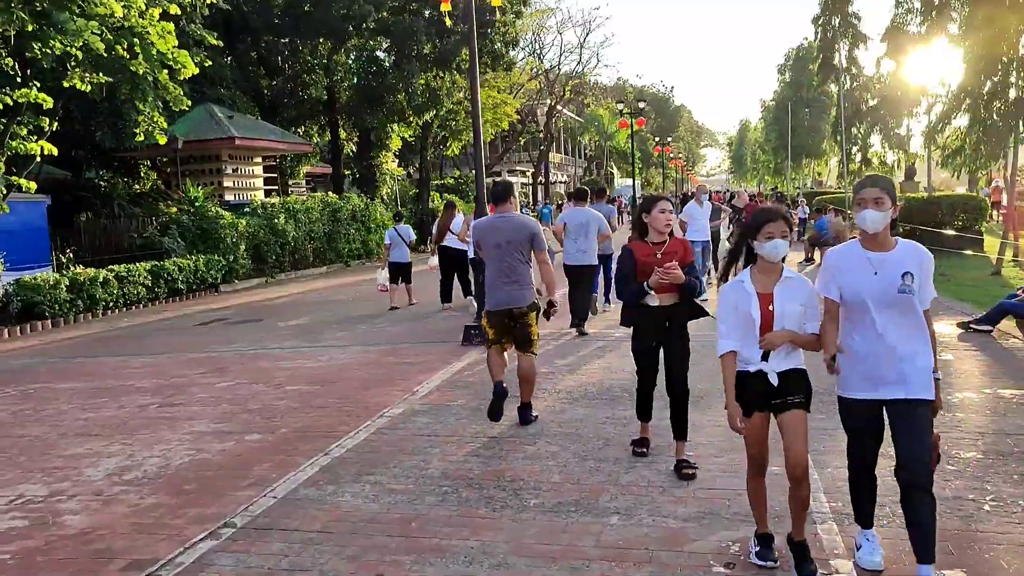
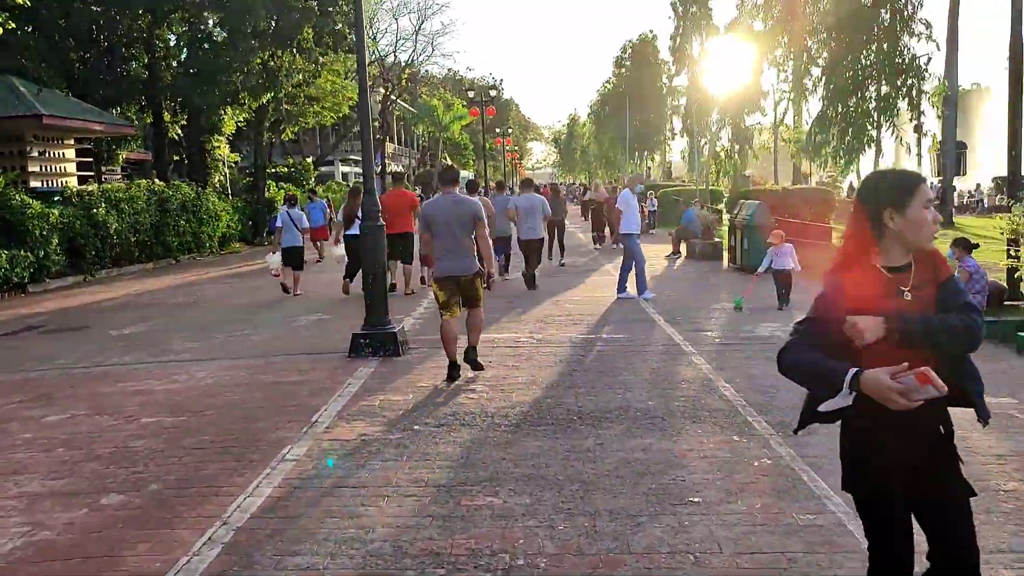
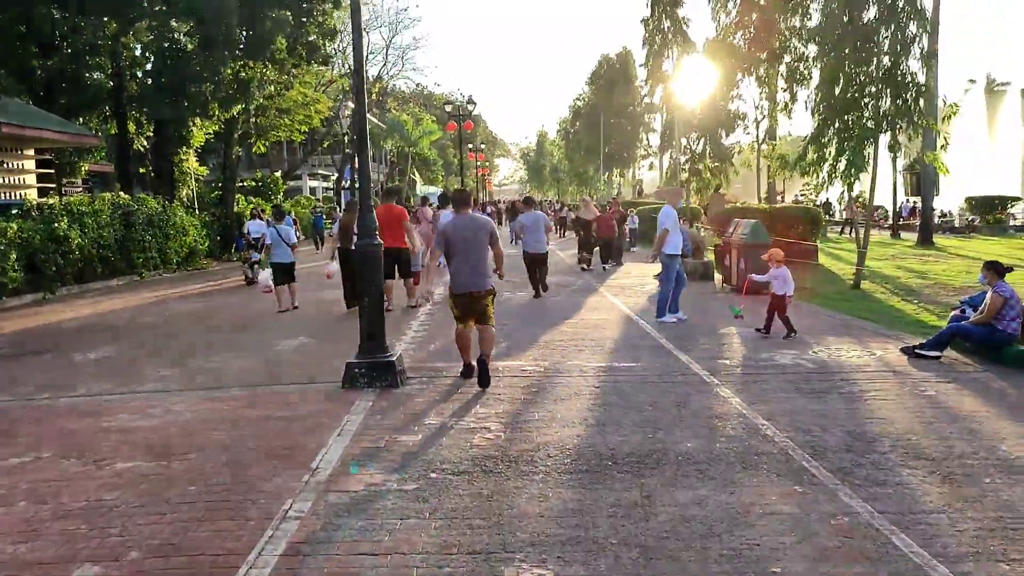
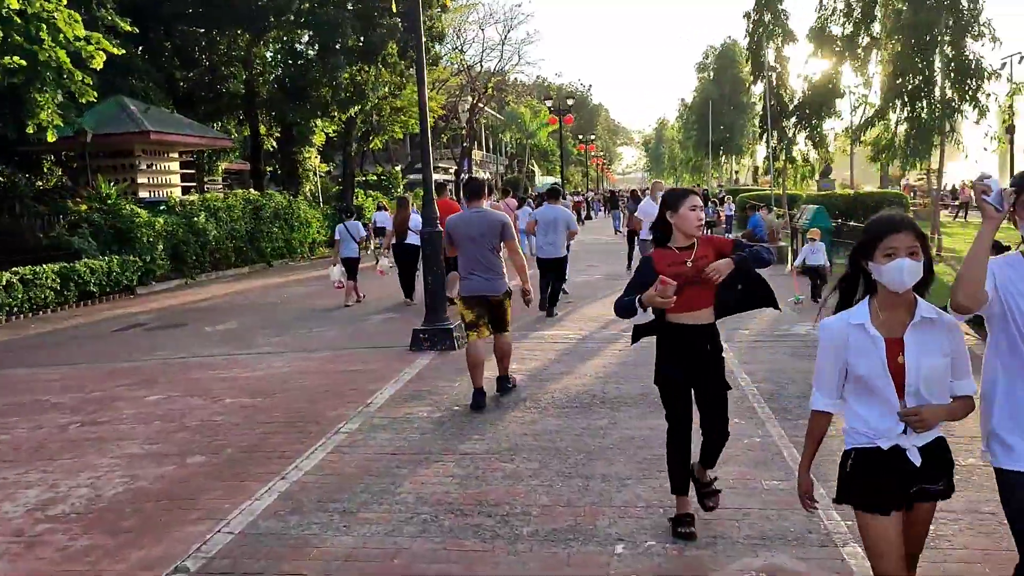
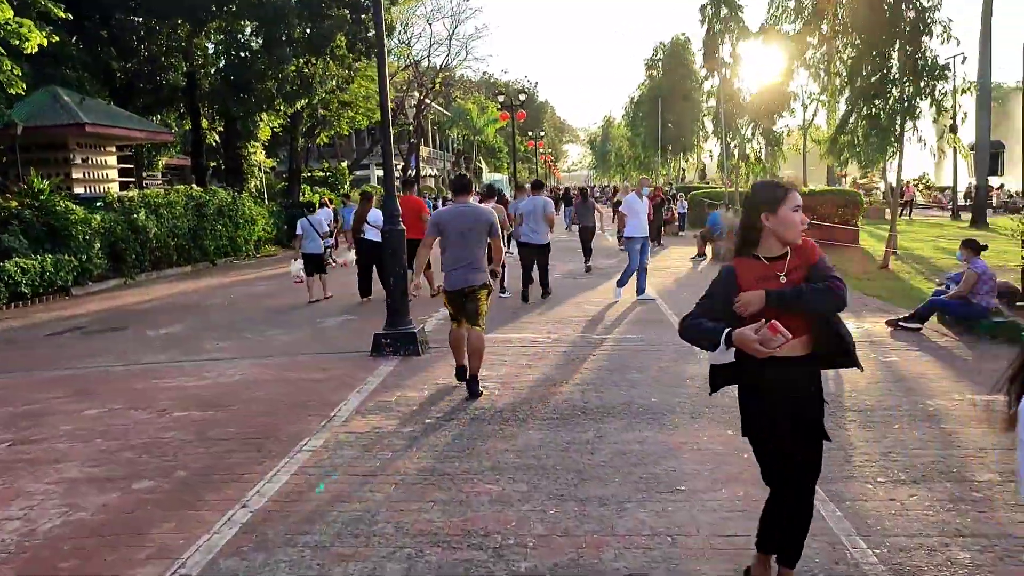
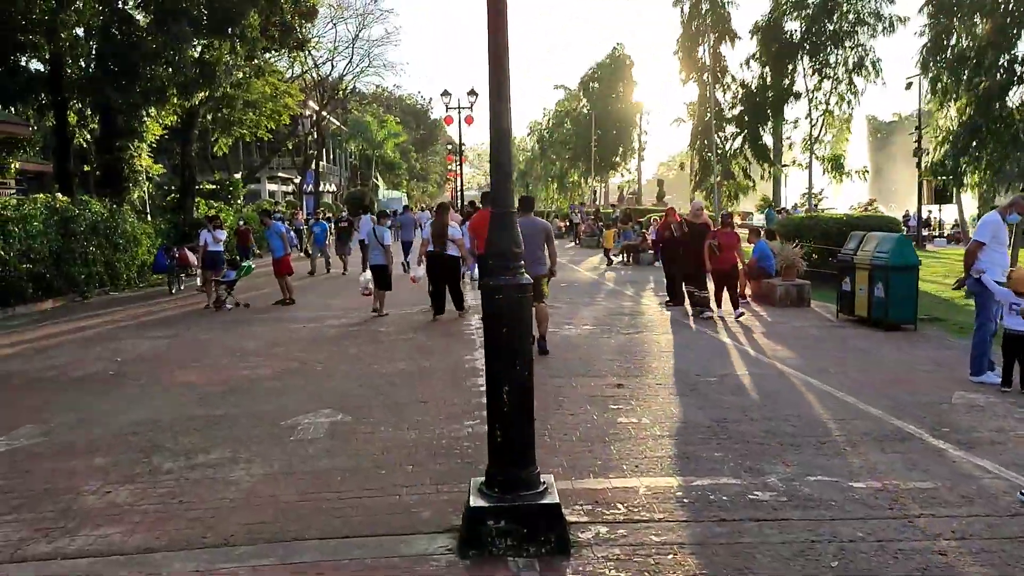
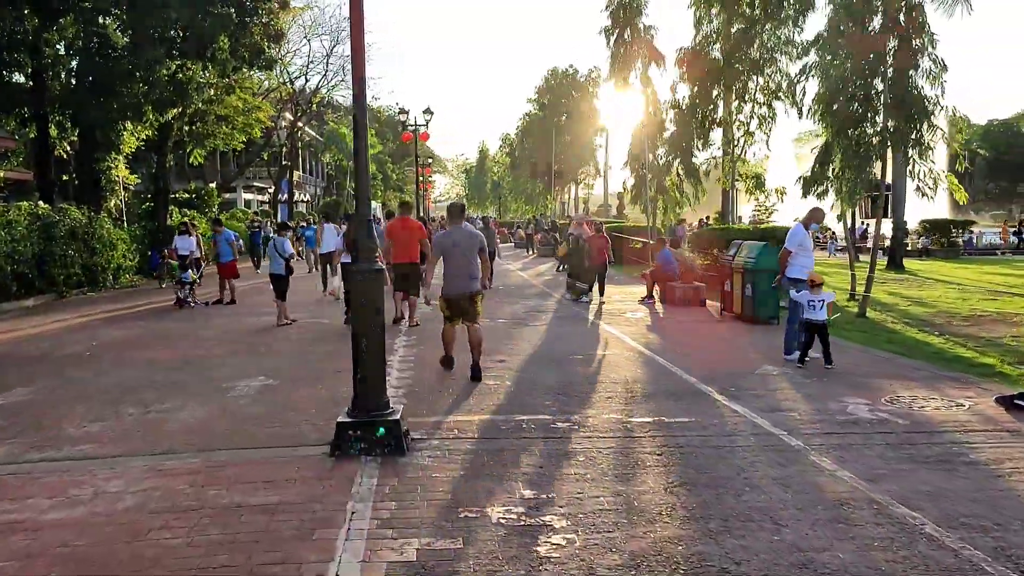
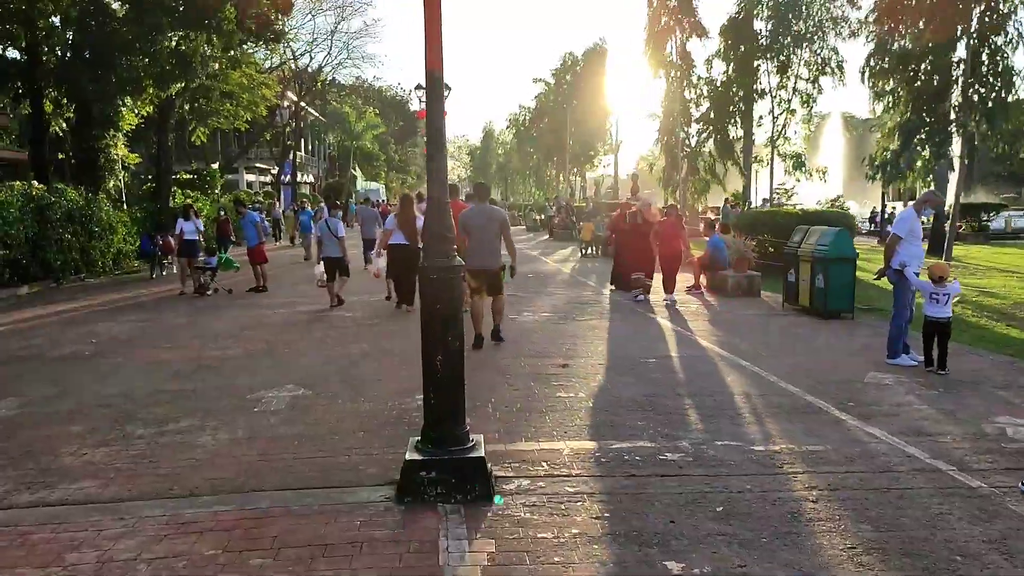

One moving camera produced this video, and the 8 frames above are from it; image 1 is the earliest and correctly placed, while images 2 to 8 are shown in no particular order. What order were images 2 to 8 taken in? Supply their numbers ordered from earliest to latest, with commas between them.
4, 5, 2, 3, 7, 8, 6
